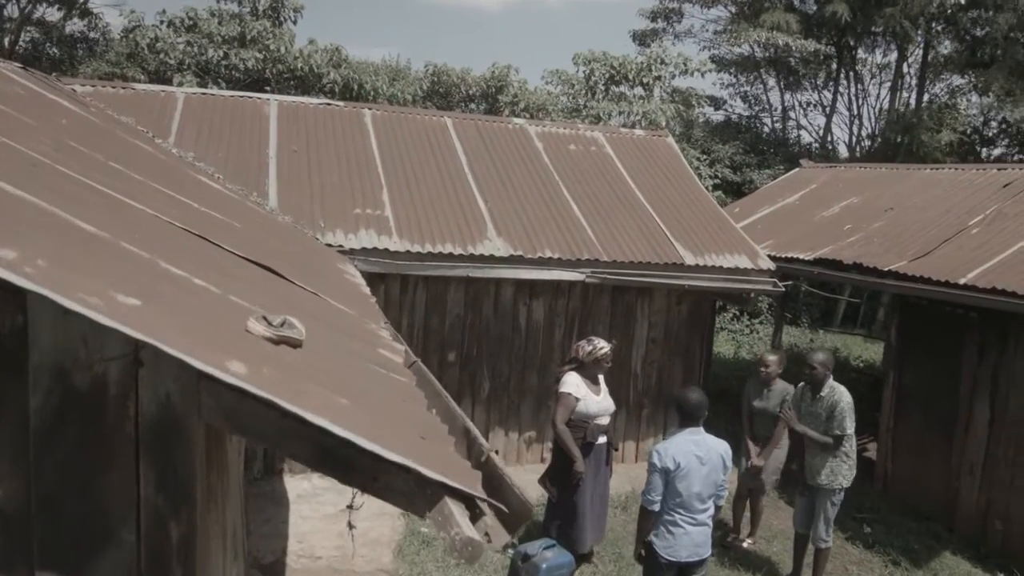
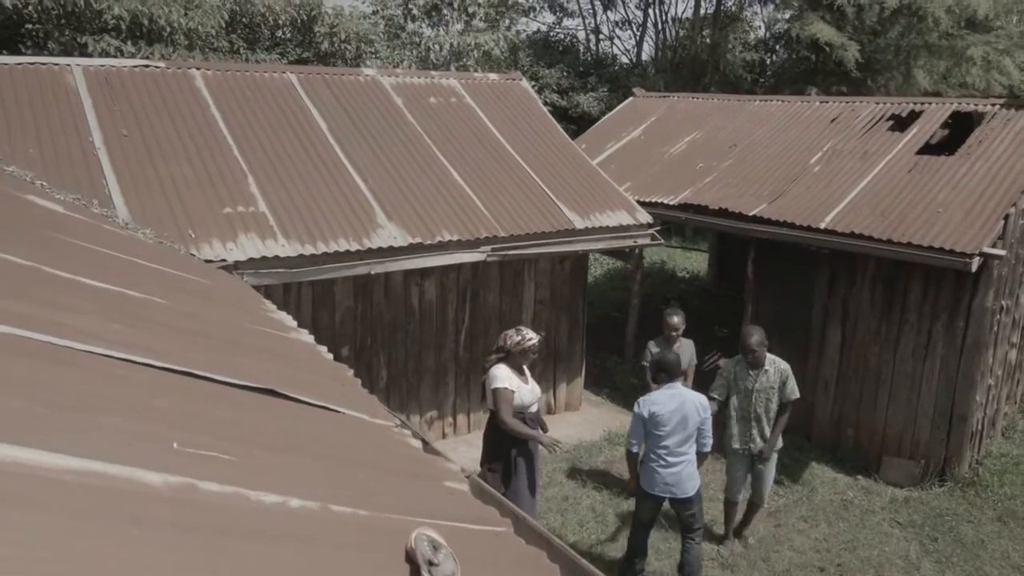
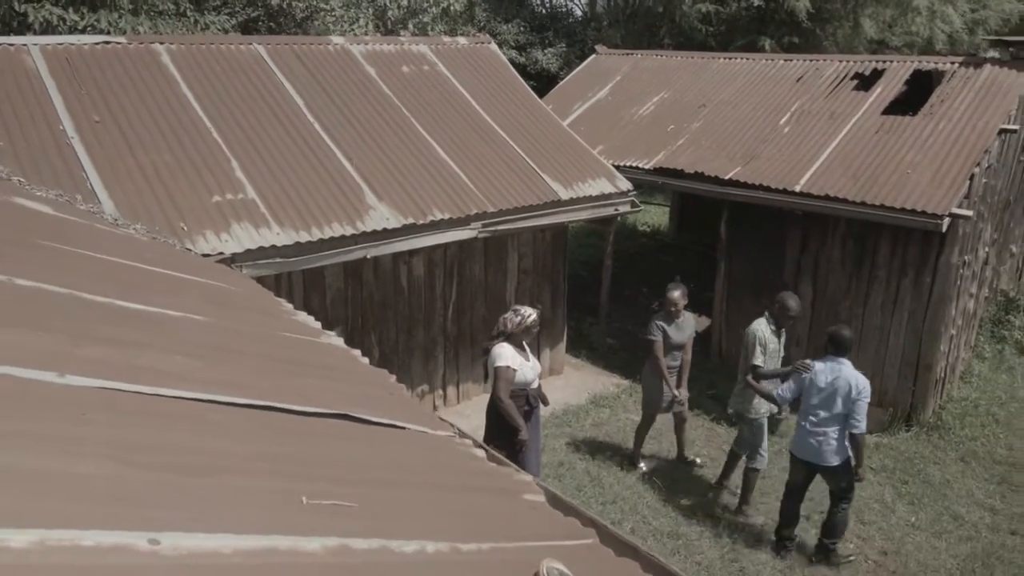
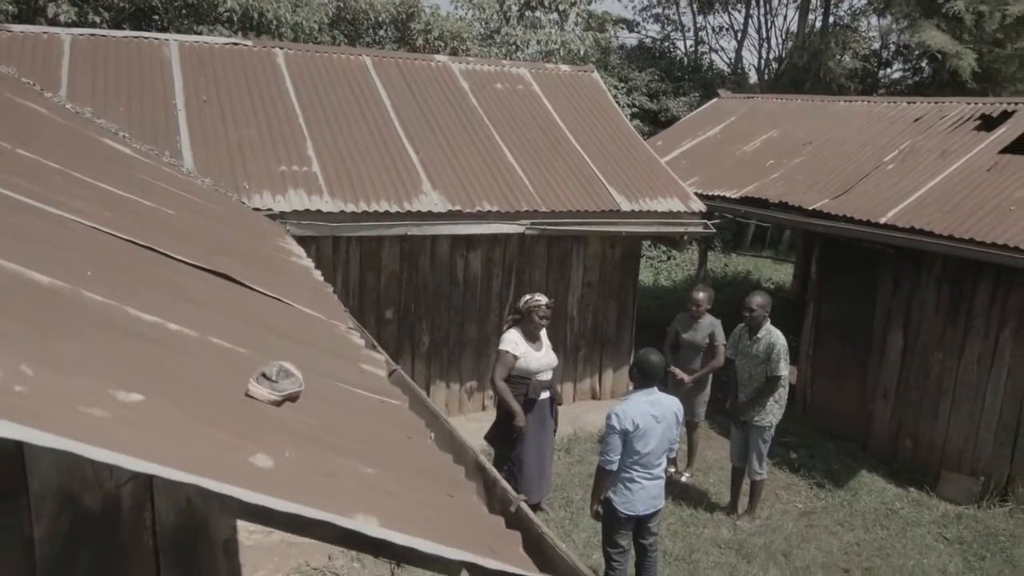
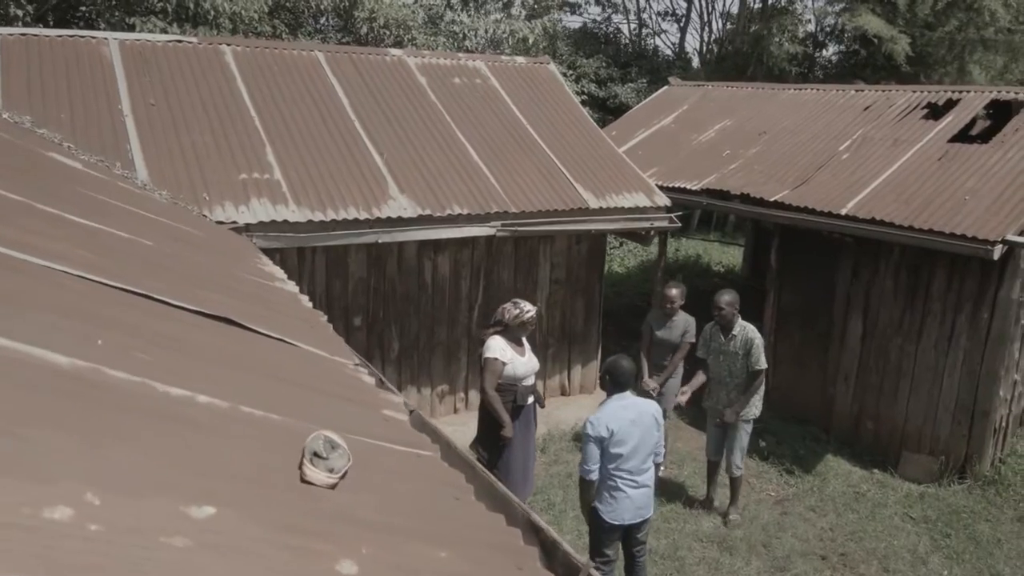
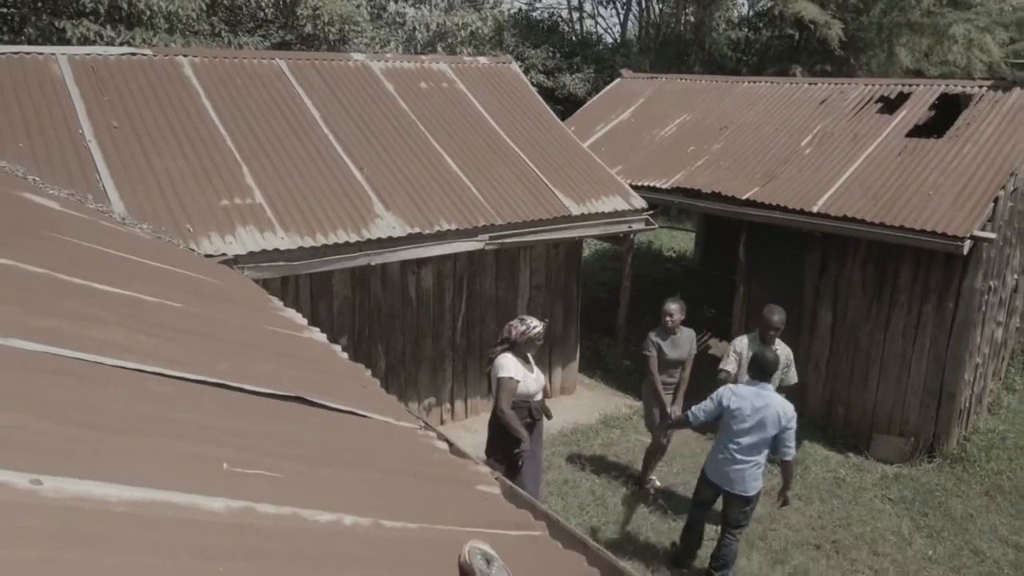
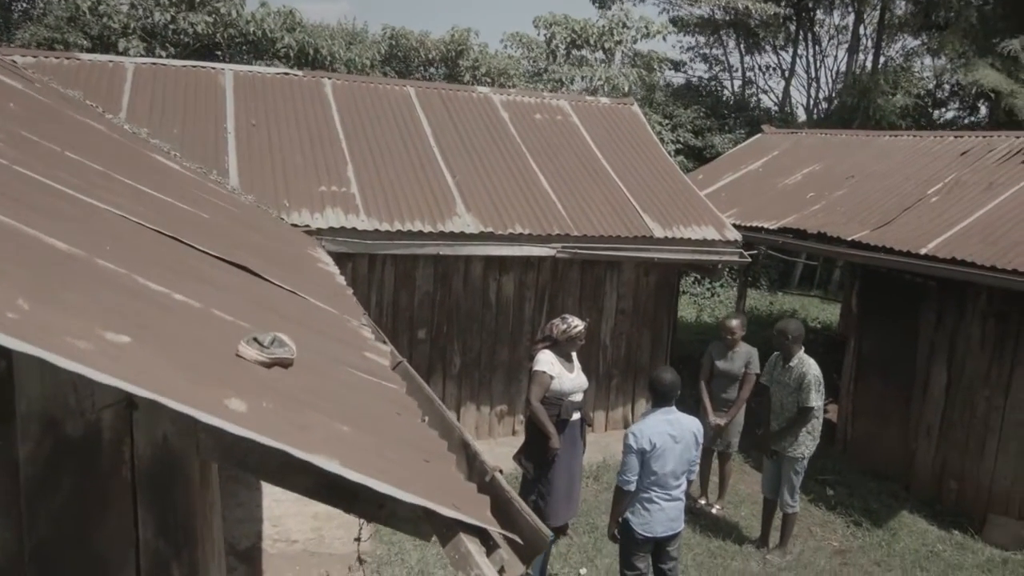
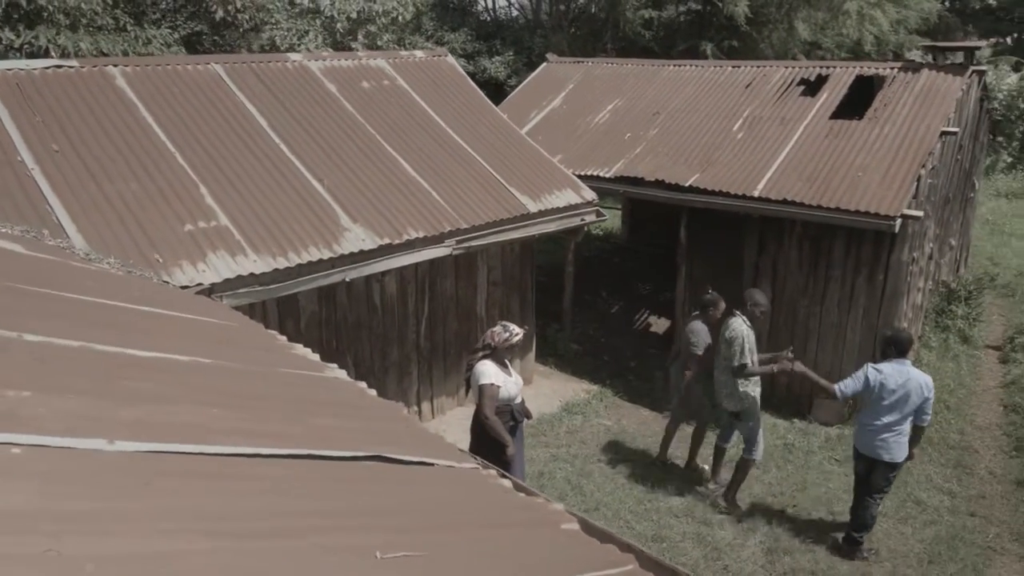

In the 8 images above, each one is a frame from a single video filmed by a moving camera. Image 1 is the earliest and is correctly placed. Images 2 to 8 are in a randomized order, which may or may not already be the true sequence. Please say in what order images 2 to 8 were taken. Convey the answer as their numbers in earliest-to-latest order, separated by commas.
7, 4, 5, 2, 6, 3, 8
